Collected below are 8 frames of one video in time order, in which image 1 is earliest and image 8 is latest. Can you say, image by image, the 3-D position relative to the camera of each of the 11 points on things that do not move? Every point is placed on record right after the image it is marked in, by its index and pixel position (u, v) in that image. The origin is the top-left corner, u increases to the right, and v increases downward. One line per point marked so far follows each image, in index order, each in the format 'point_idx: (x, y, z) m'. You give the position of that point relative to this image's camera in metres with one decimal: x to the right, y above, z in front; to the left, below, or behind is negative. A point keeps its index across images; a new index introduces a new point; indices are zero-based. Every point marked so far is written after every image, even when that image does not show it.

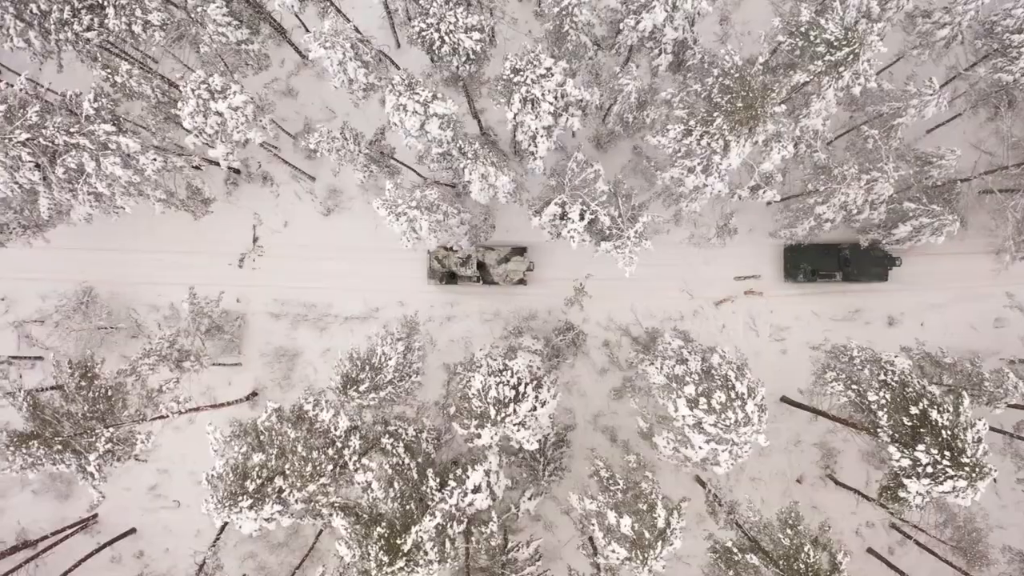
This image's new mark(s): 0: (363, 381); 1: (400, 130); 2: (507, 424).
0: (-2.3, -1.6, +15.5) m
1: (-1.9, +2.7, +15.3) m
2: (0.0, -2.3, +15.3) m
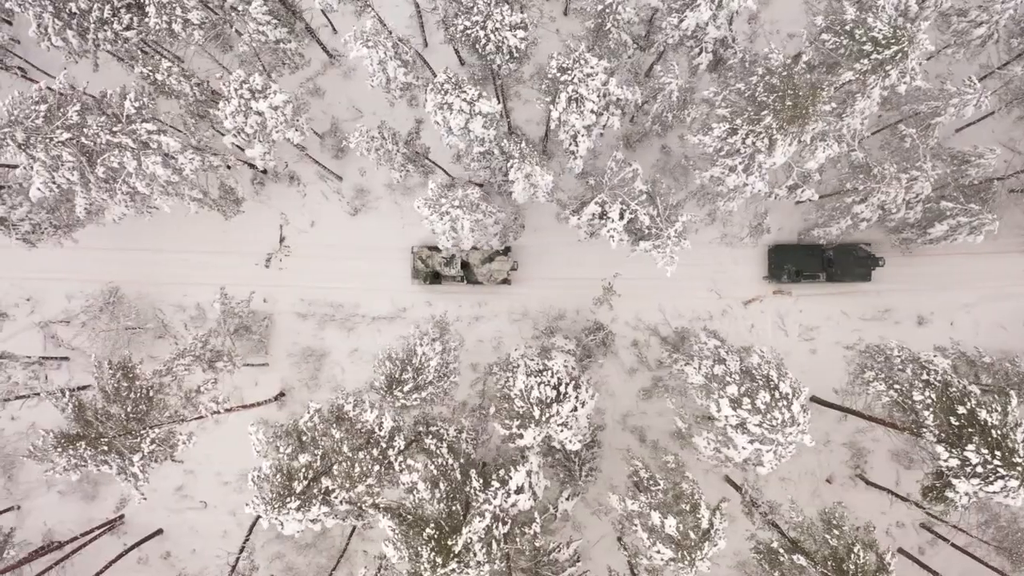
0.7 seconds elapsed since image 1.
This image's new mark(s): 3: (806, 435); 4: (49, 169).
0: (-1.6, -1.6, +15.4) m
1: (-1.2, +2.7, +15.3) m
2: (+0.7, -2.3, +15.2) m
3: (+4.8, -2.4, +14.8) m
4: (-7.6, +2.0, +14.8) m
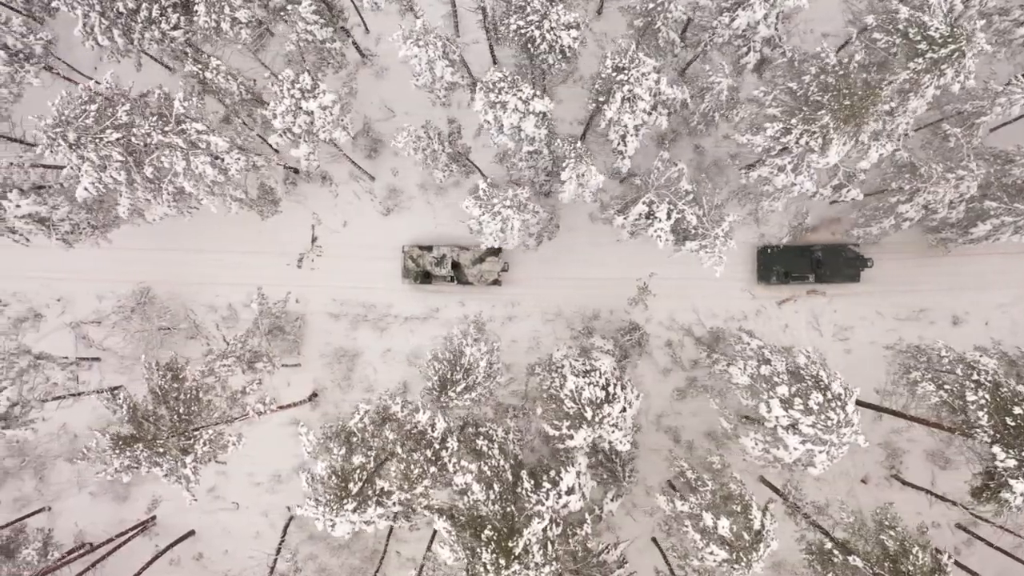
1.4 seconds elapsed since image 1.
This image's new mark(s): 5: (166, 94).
0: (-0.8, -1.6, +15.3) m
1: (-0.3, +2.7, +15.2) m
2: (+1.5, -2.3, +15.2) m
3: (+5.7, -2.4, +14.7) m
4: (-6.8, +1.9, +14.8) m
5: (-6.1, +3.4, +15.9) m
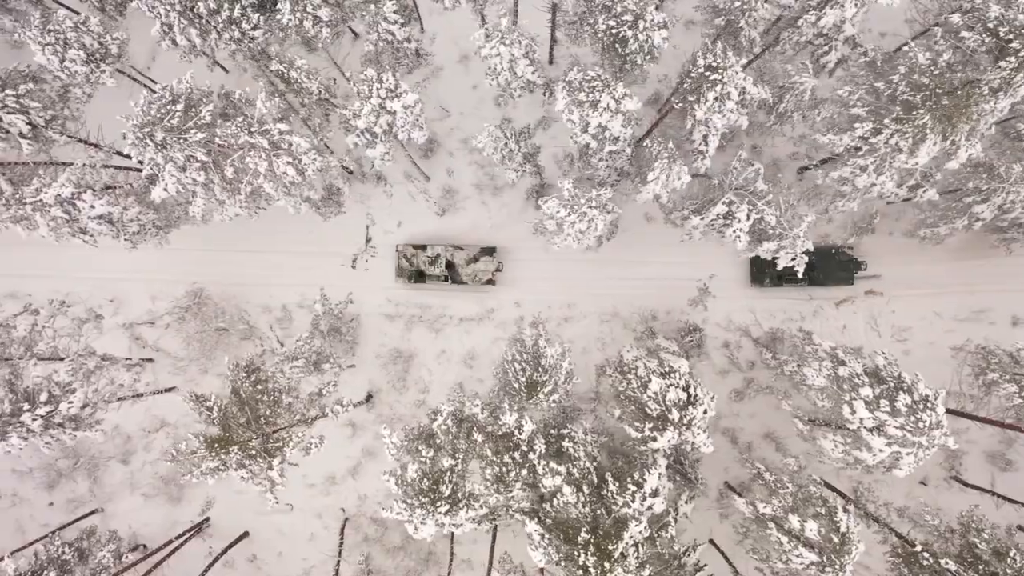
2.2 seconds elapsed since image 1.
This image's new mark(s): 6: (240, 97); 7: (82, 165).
0: (+0.6, -1.7, +15.2) m
1: (+1.0, +2.7, +15.1) m
2: (+2.9, -2.3, +15.1) m
3: (+7.1, -2.4, +14.6) m
4: (-5.4, +1.9, +14.7) m
5: (-4.7, +3.4, +15.8) m
6: (-4.8, +3.4, +16.0) m
7: (-8.0, +2.3, +17.0) m
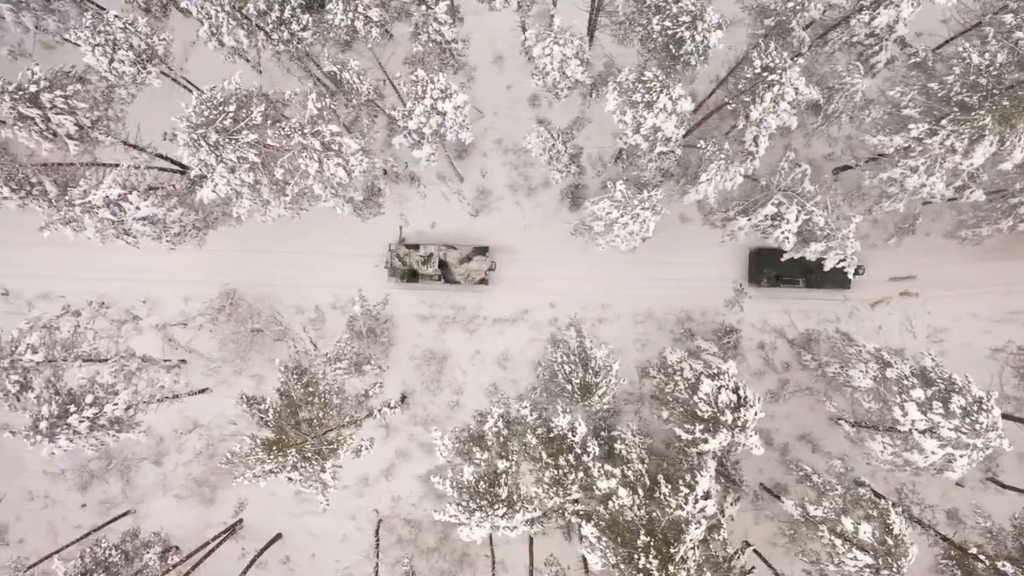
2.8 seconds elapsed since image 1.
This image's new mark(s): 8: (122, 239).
0: (+1.4, -1.7, +15.2) m
1: (+1.9, +2.6, +15.0) m
2: (+3.8, -2.4, +15.0) m
3: (+7.9, -2.4, +14.6) m
4: (-4.6, +1.9, +14.6) m
5: (-3.8, +3.4, +15.7) m
6: (-4.0, +3.3, +15.9) m
7: (-7.2, +2.3, +17.0) m
8: (-7.4, +0.9, +17.3) m
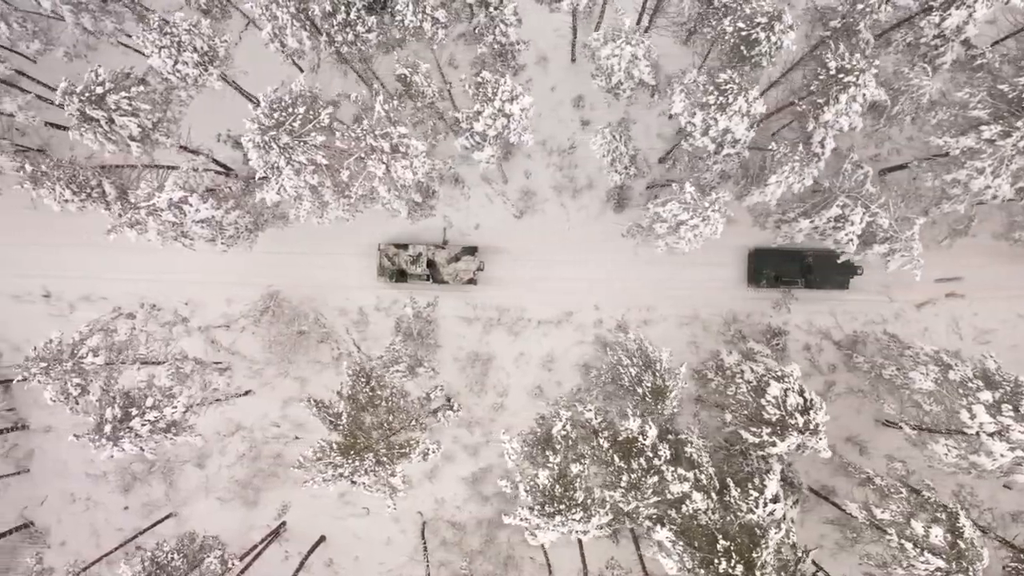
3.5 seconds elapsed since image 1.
0: (+2.6, -1.7, +15.1) m
1: (+3.0, +2.6, +15.0) m
2: (+4.9, -2.4, +14.9) m
3: (+9.0, -2.5, +14.5) m
4: (-3.5, +1.9, +14.6) m
5: (-2.7, +3.3, +15.6) m
6: (-2.8, +3.3, +15.8) m
7: (-6.1, +2.2, +16.9) m
8: (-6.3, +0.9, +17.2) m
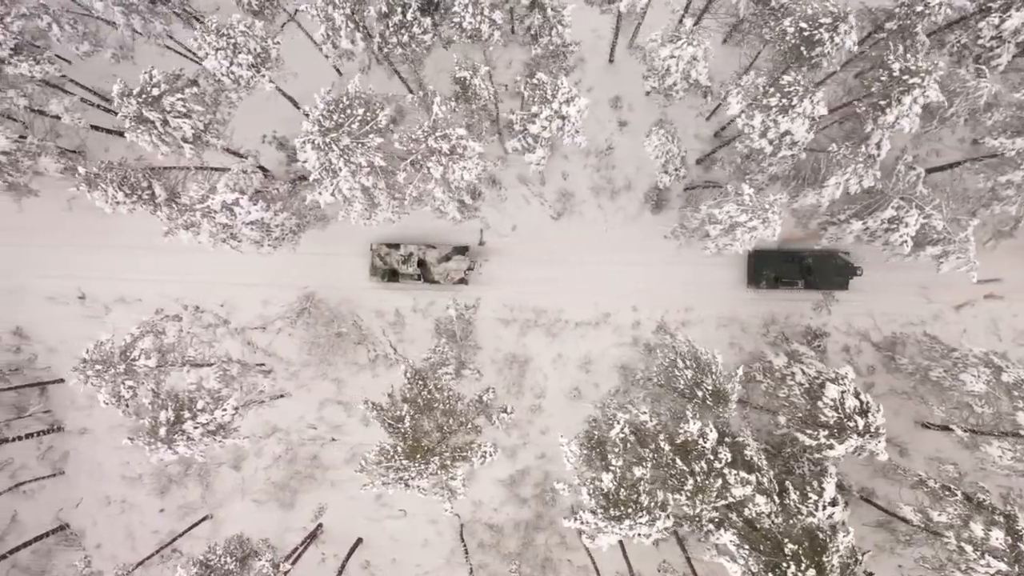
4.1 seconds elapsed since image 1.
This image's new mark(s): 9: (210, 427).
0: (+3.5, -1.8, +15.1) m
1: (+3.9, +2.6, +14.9) m
2: (+5.8, -2.4, +14.9) m
3: (+10.0, -2.5, +14.5) m
4: (-2.5, +1.8, +14.5) m
5: (-1.8, +3.3, +15.6) m
6: (-1.9, +3.2, +15.8) m
7: (-5.1, +2.2, +16.8) m
8: (-5.4, +0.9, +17.2) m
9: (-5.4, -2.5, +16.3) m
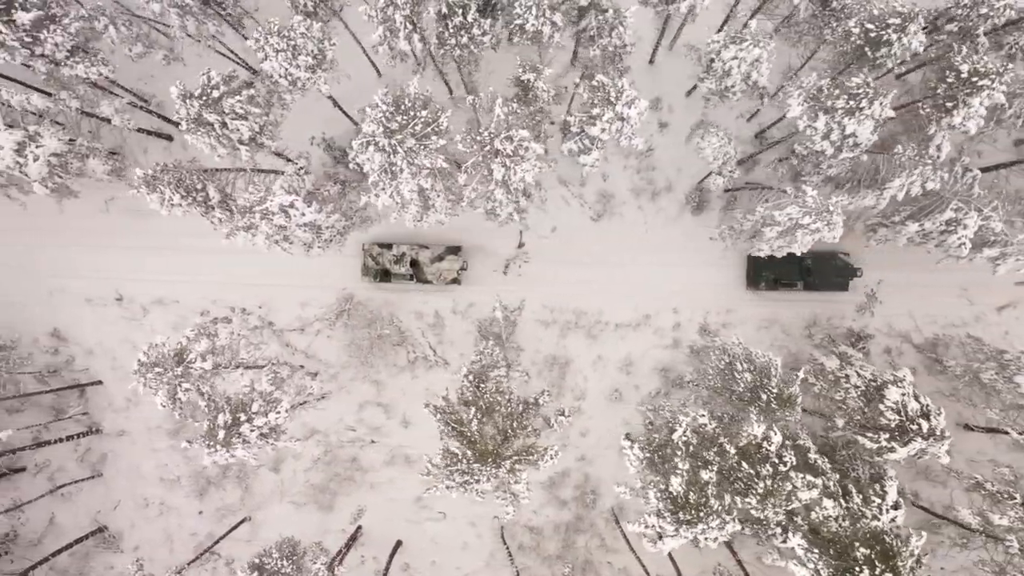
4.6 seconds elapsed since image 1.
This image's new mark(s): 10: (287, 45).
0: (+4.5, -1.8, +15.0) m
1: (+4.9, +2.5, +14.9) m
2: (+6.8, -2.5, +14.8) m
3: (+11.0, -2.5, +14.4) m
4: (-1.5, +1.8, +14.5) m
5: (-0.8, +3.2, +15.5) m
6: (-0.9, +3.2, +15.7) m
7: (-4.1, +2.1, +16.8) m
8: (-4.4, +0.8, +17.1) m
9: (-4.4, -2.6, +16.3) m
10: (-3.7, +4.0, +14.9) m
